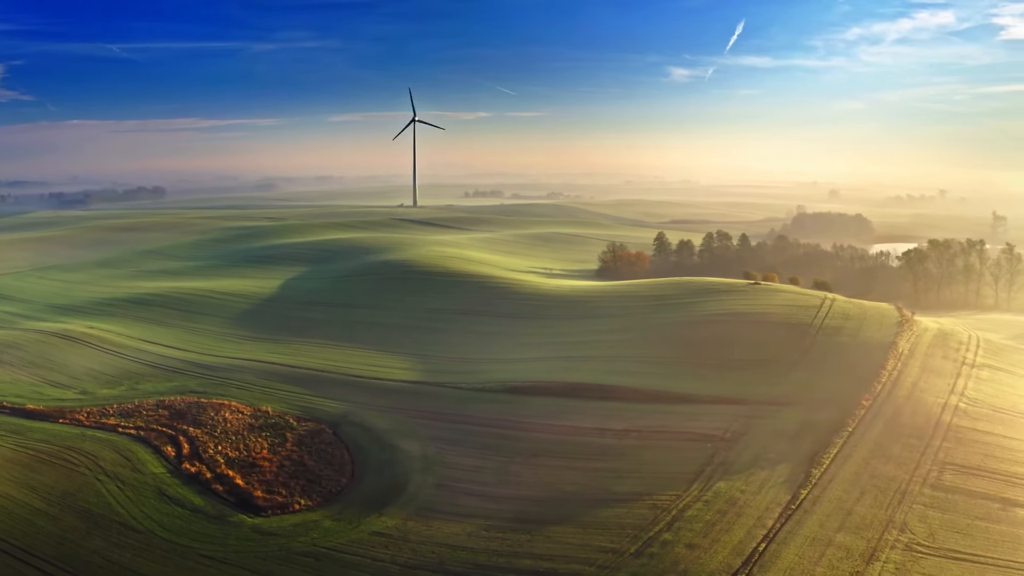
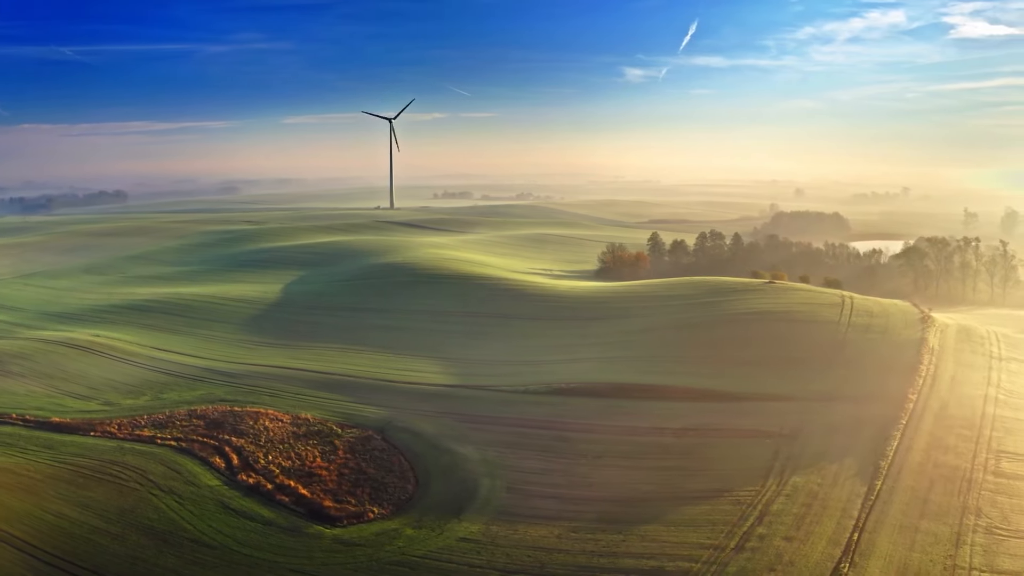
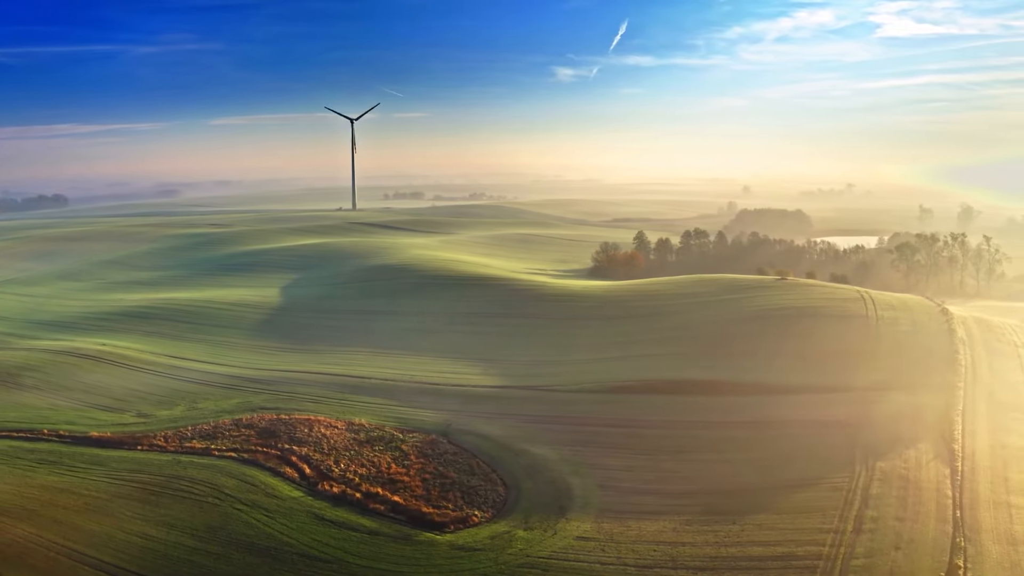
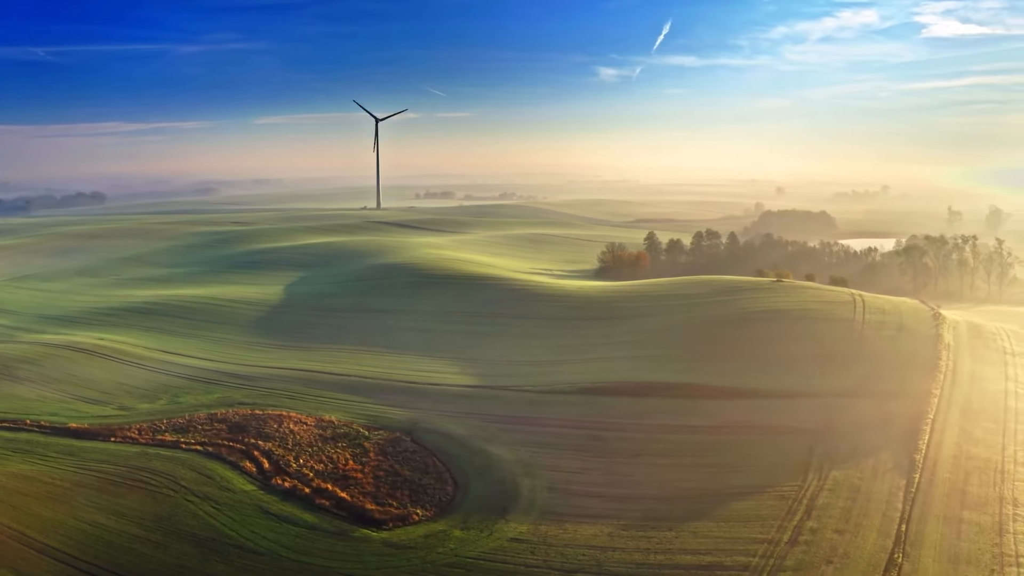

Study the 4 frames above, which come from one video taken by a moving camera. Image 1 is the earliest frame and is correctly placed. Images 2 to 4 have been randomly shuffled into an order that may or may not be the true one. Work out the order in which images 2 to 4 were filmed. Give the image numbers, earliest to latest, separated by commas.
2, 4, 3
